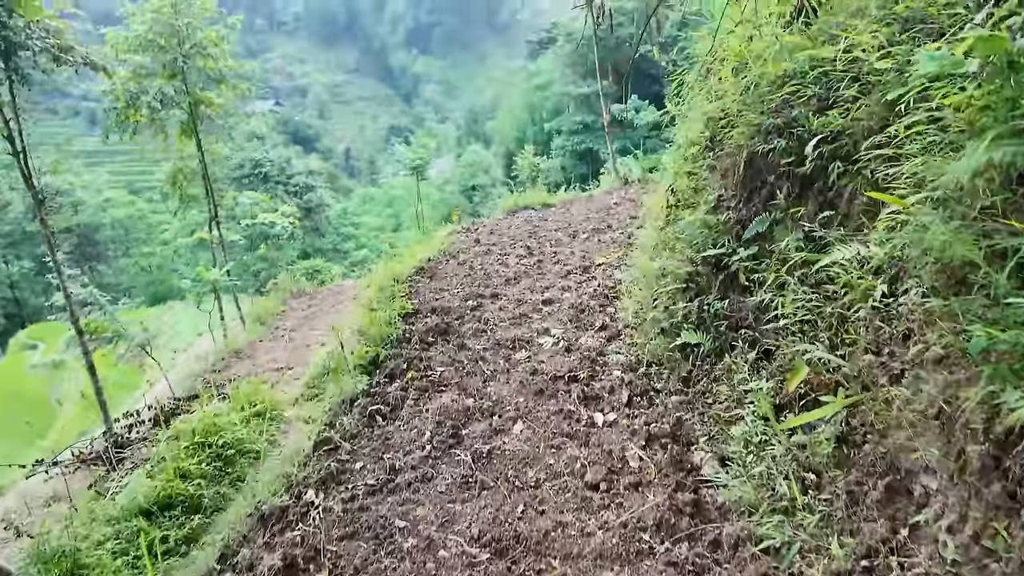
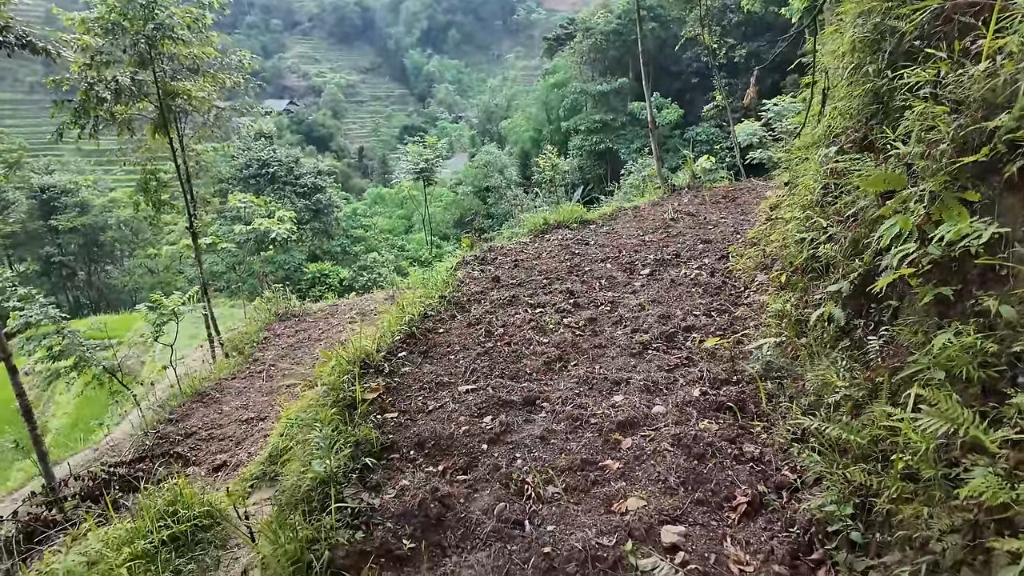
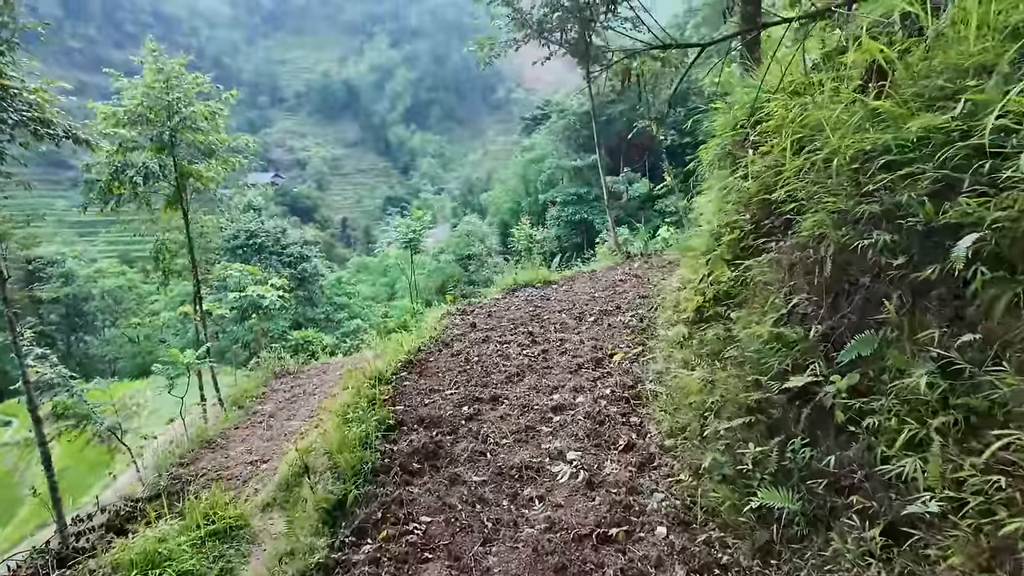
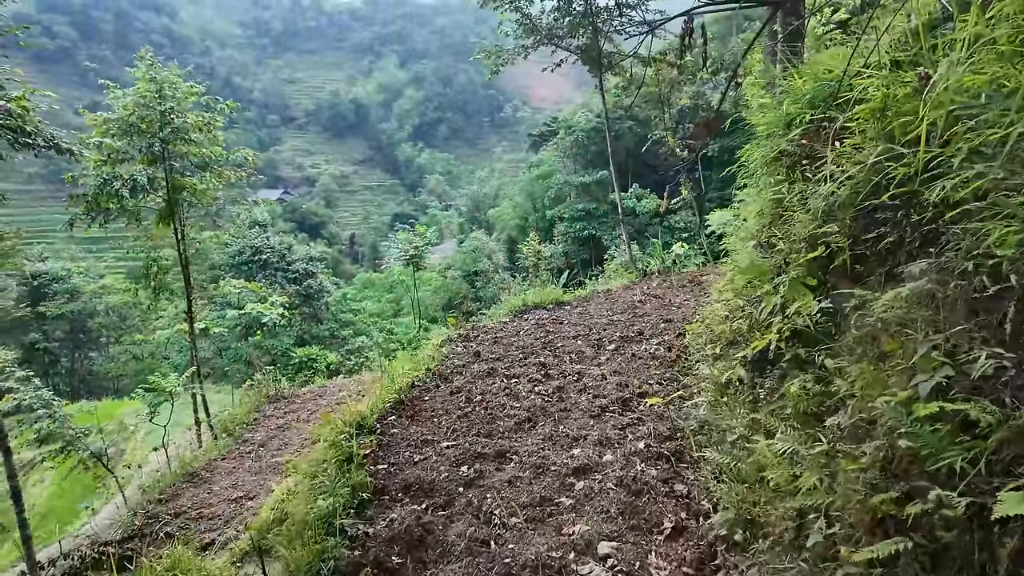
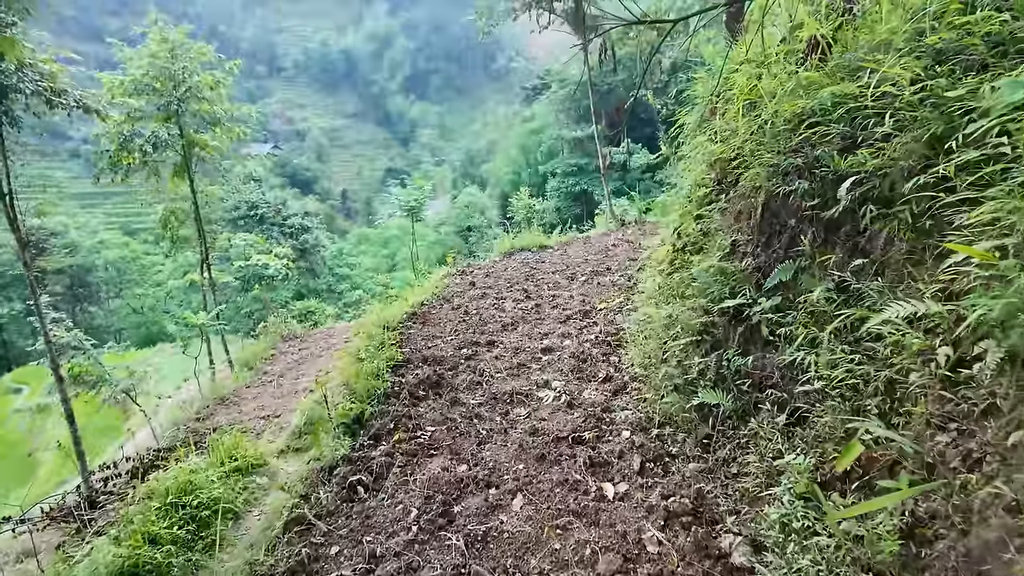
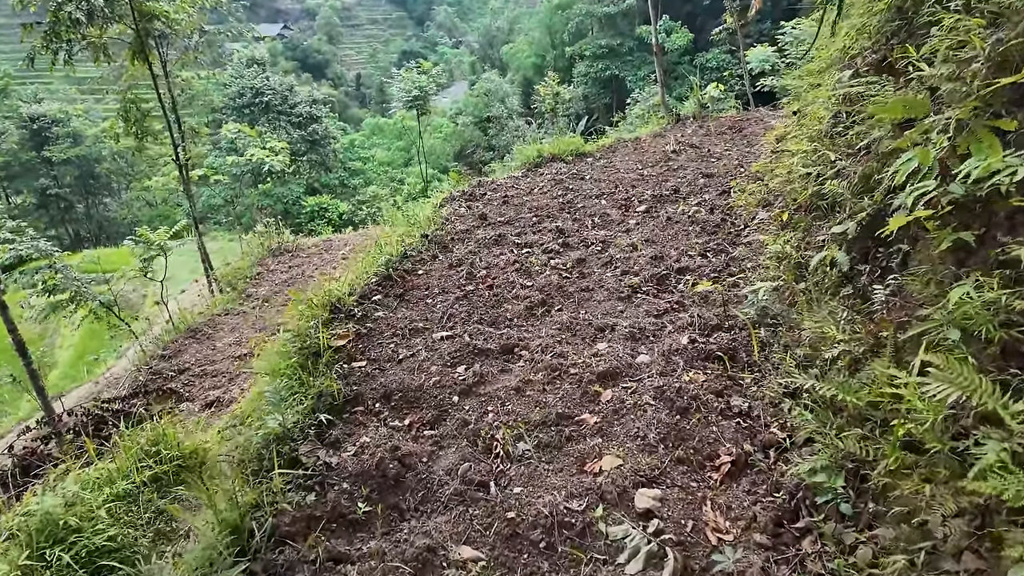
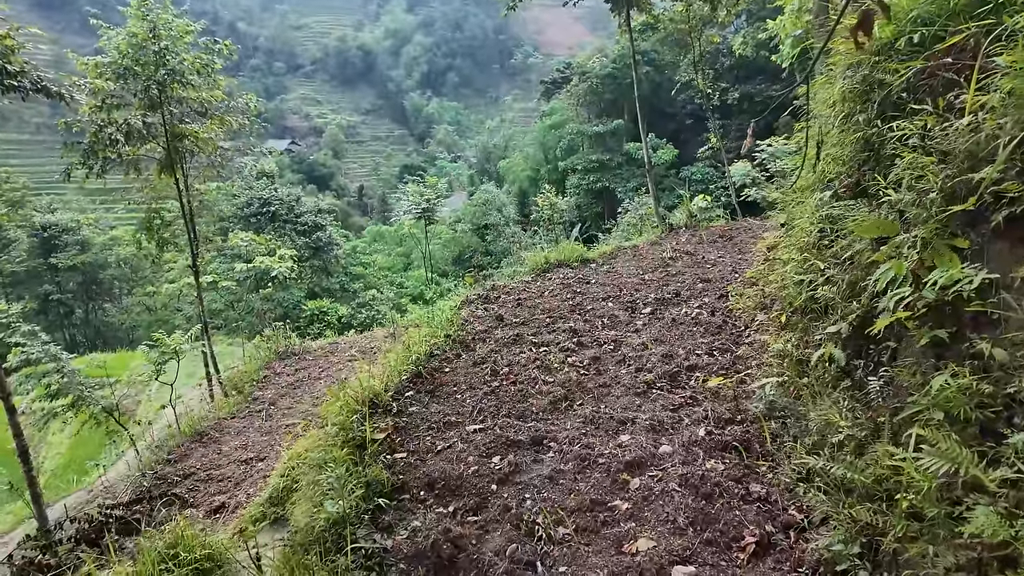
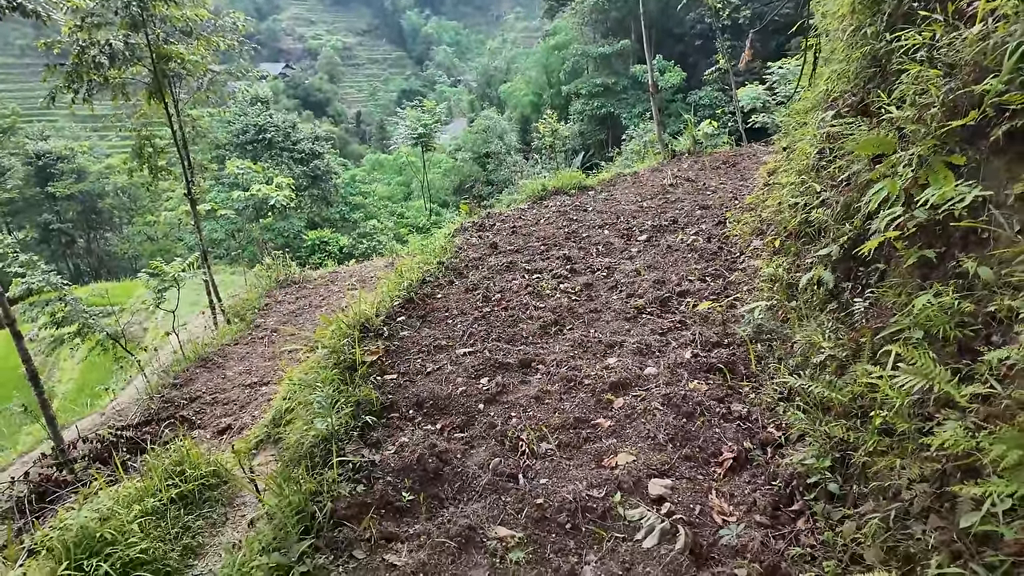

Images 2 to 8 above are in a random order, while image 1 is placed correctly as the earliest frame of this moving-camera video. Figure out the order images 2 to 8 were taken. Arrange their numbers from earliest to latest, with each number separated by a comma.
5, 3, 4, 7, 2, 8, 6
